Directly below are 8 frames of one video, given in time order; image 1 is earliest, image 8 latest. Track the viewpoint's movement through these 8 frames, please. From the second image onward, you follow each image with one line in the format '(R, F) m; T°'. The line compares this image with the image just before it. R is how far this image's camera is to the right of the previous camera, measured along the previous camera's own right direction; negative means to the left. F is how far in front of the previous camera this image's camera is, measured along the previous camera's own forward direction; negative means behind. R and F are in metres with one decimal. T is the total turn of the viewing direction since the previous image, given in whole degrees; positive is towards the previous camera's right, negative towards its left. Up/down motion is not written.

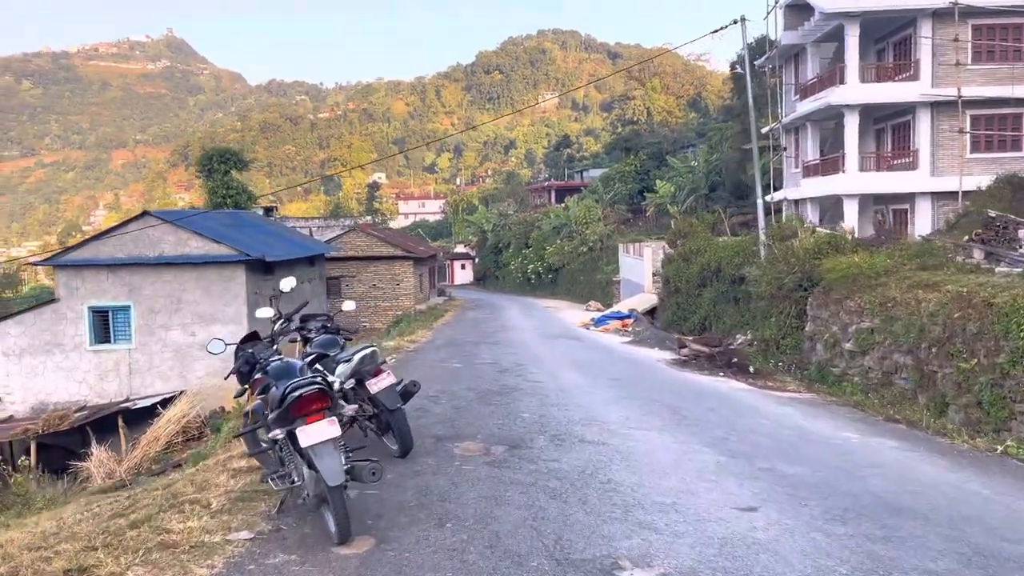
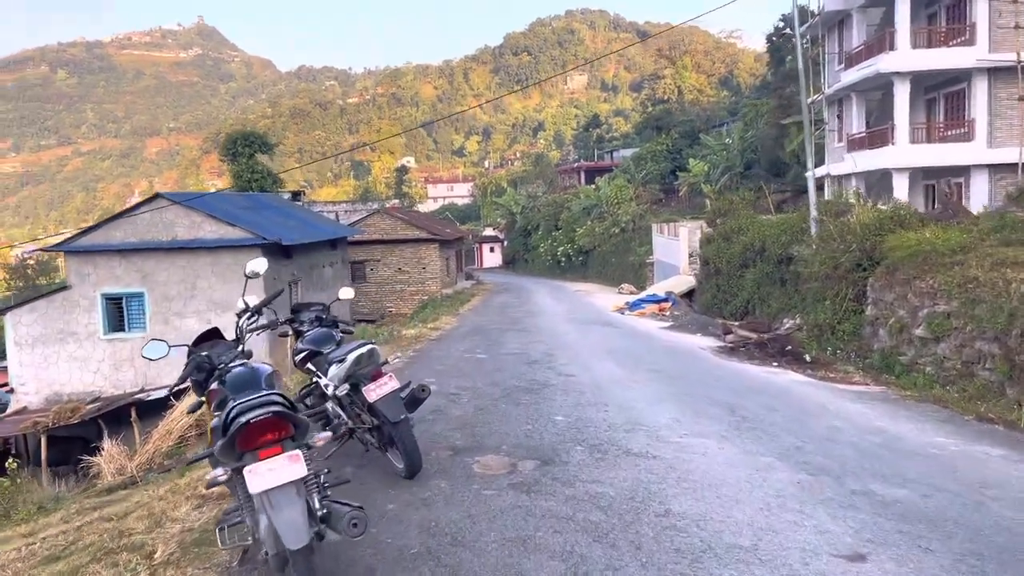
(0.0, +1.0) m; -2°
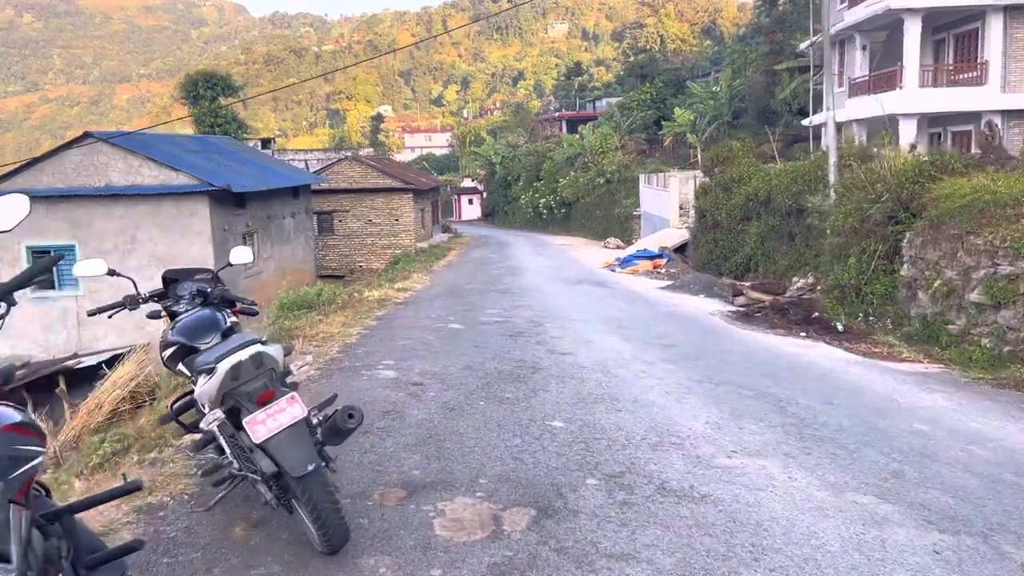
(0.0, +1.7) m; +2°
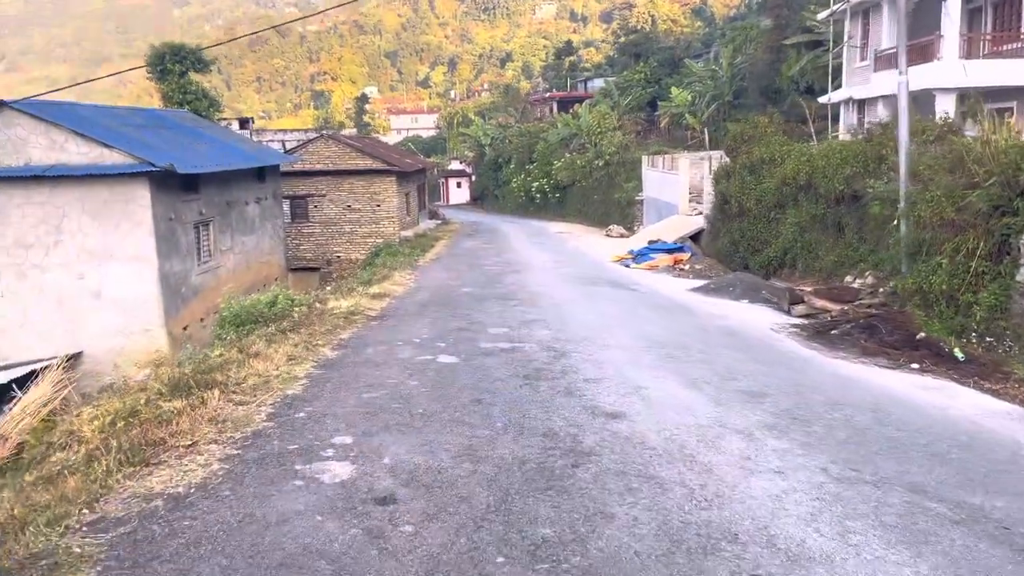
(-0.2, +2.3) m; +1°
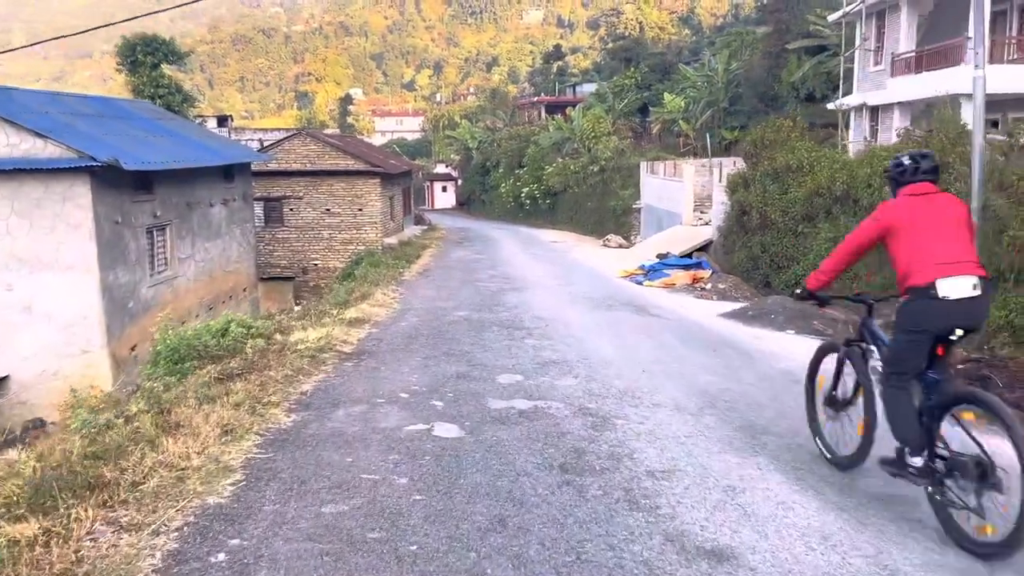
(-0.2, +1.7) m; +1°
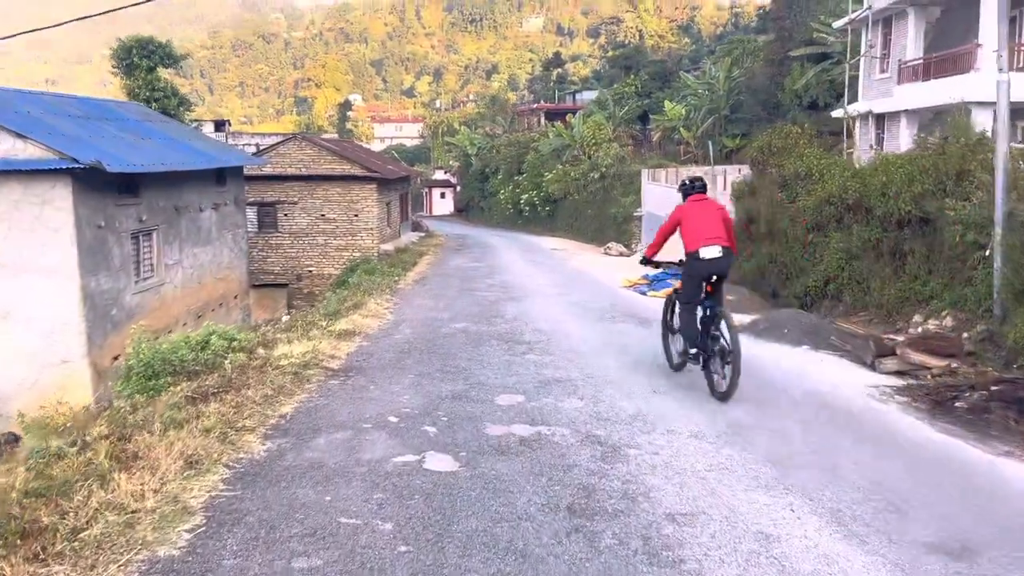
(0.0, +0.4) m; 0°
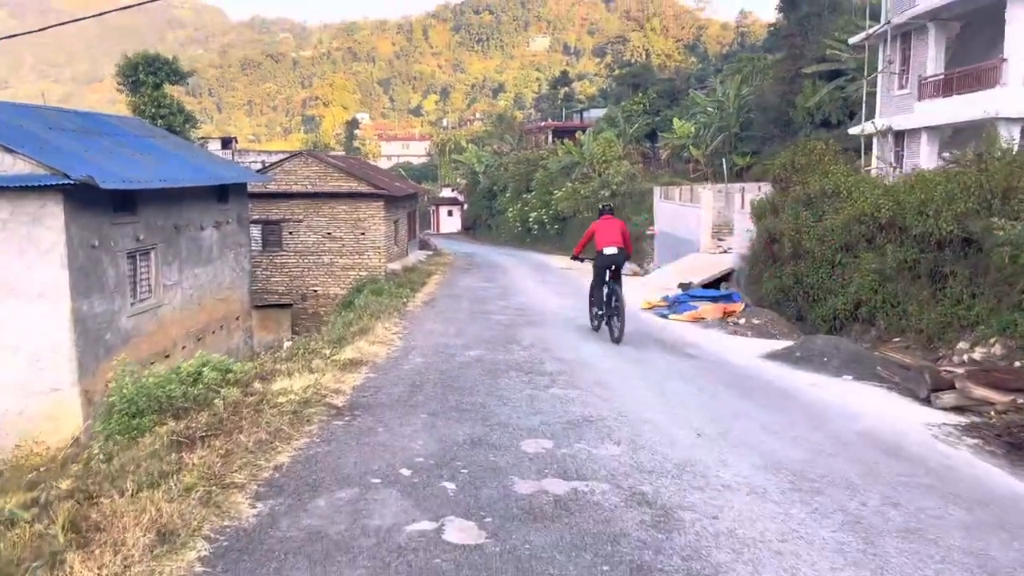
(-0.1, +0.6) m; 0°
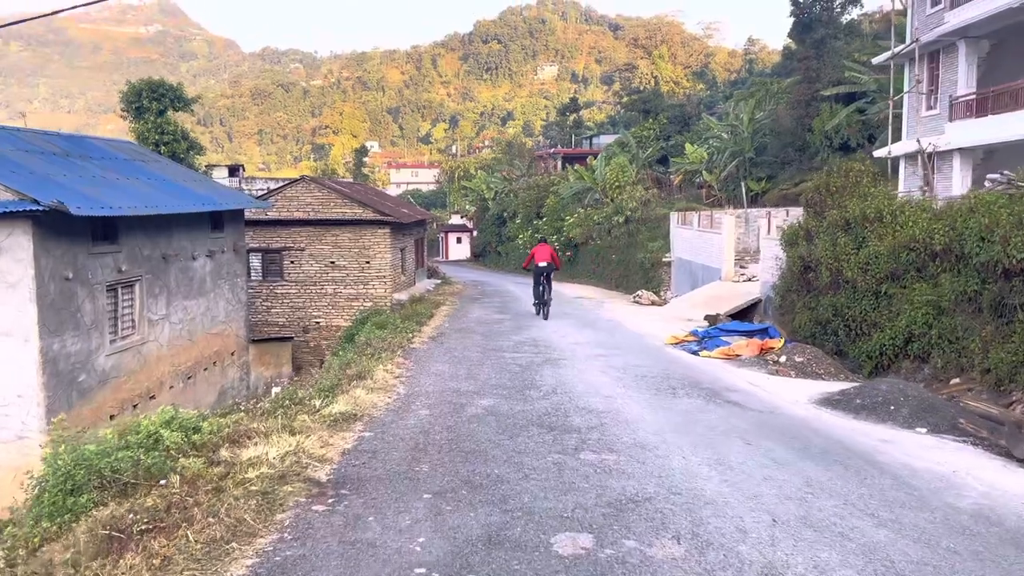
(-0.1, +1.0) m; -1°
